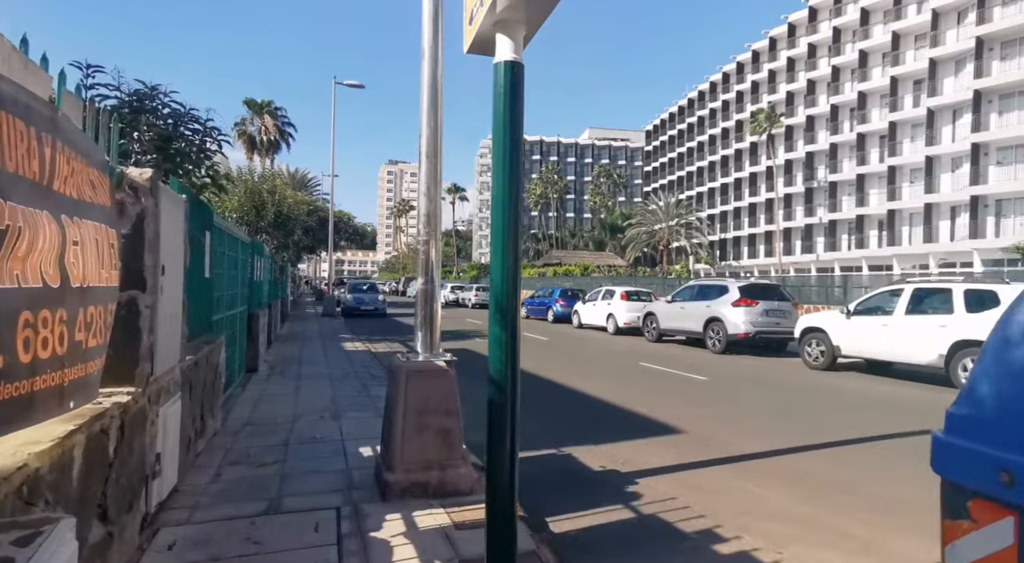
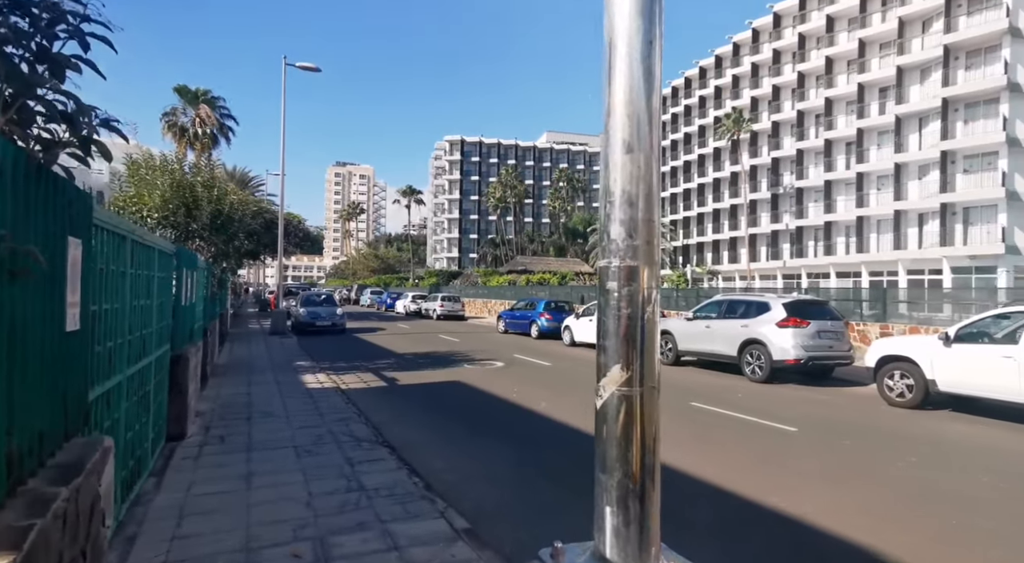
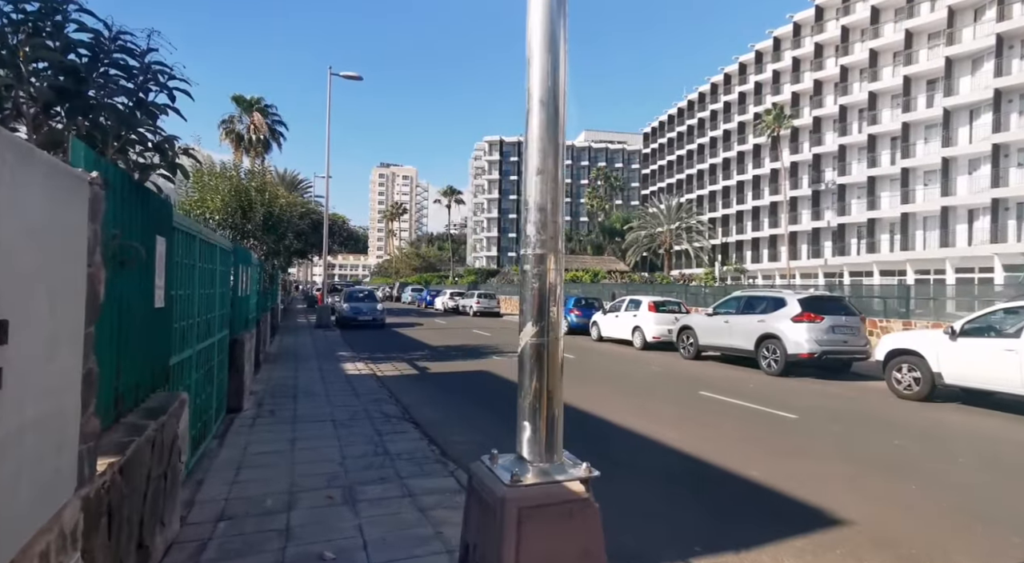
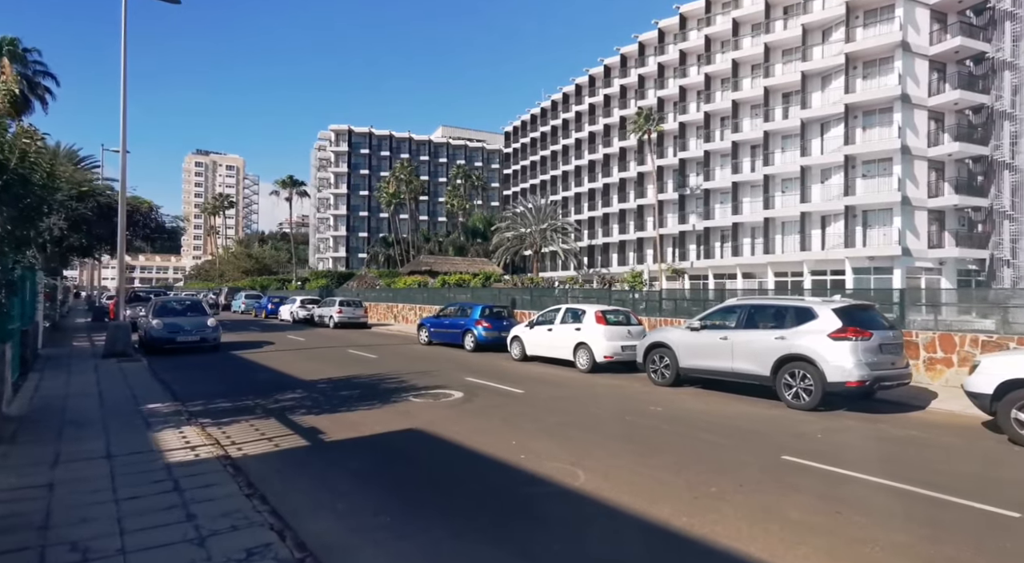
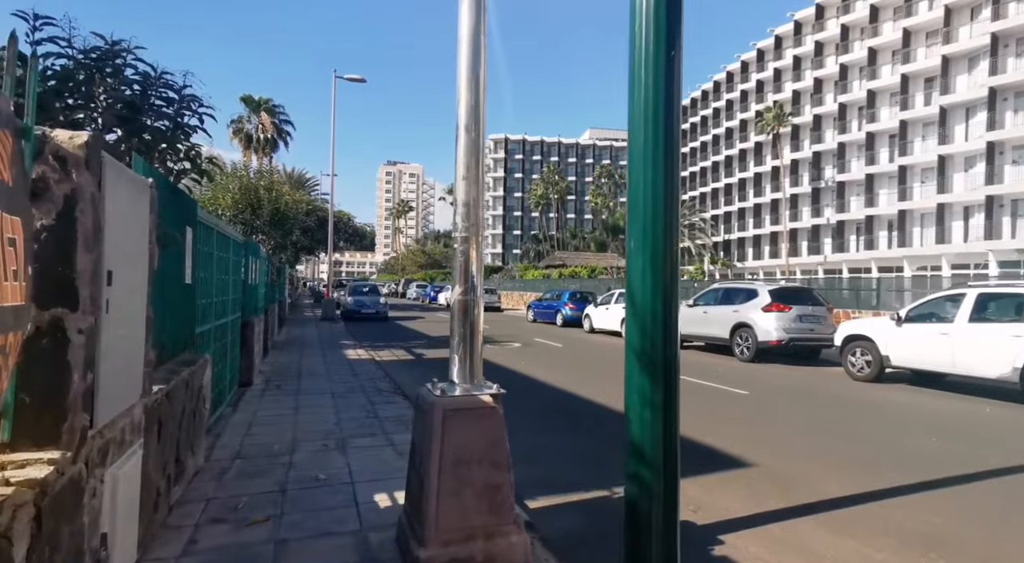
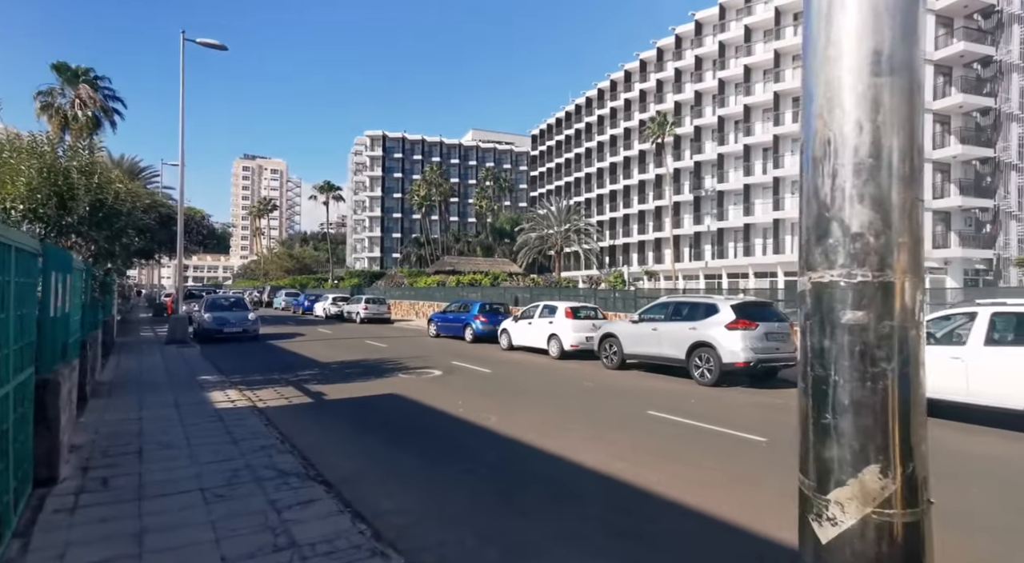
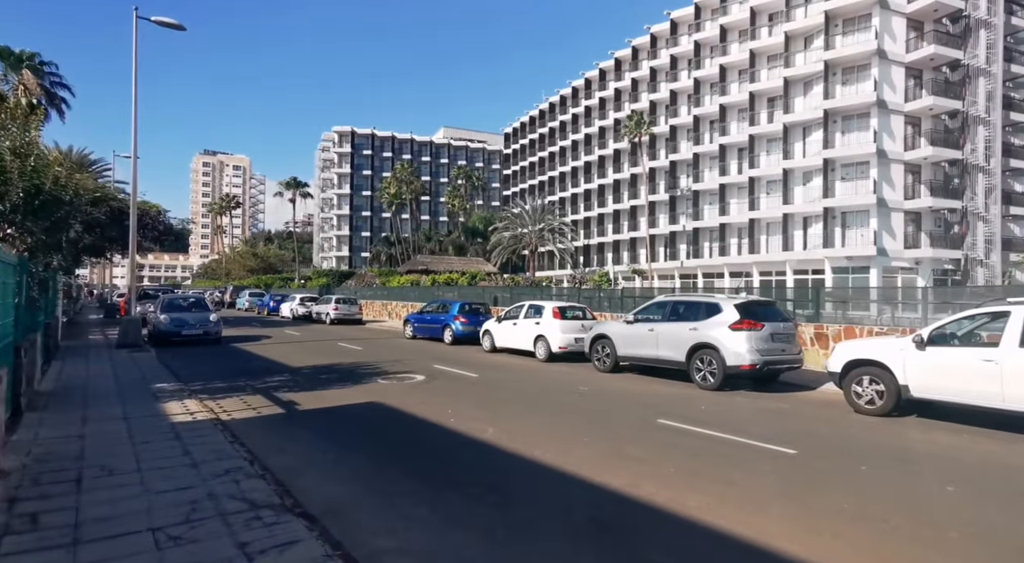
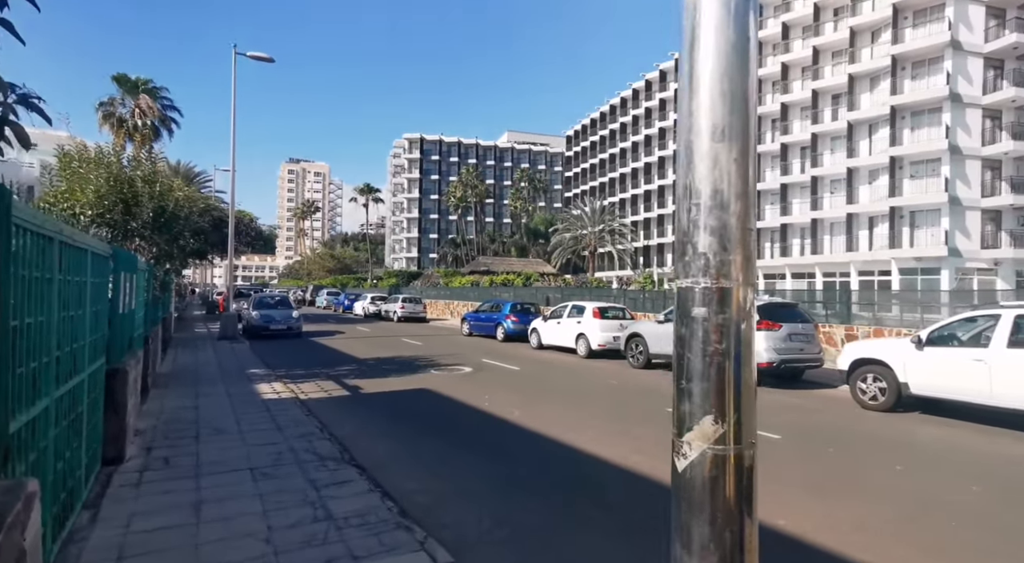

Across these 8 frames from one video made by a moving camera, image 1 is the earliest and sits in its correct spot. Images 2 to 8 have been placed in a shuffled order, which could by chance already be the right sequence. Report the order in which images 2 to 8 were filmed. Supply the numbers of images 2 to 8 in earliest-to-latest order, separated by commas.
5, 3, 2, 8, 6, 7, 4
